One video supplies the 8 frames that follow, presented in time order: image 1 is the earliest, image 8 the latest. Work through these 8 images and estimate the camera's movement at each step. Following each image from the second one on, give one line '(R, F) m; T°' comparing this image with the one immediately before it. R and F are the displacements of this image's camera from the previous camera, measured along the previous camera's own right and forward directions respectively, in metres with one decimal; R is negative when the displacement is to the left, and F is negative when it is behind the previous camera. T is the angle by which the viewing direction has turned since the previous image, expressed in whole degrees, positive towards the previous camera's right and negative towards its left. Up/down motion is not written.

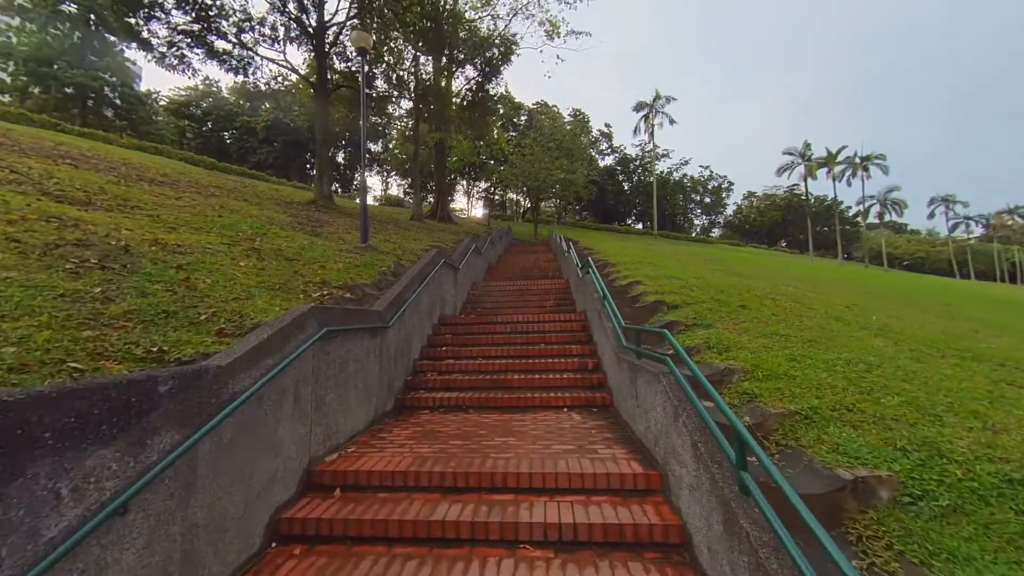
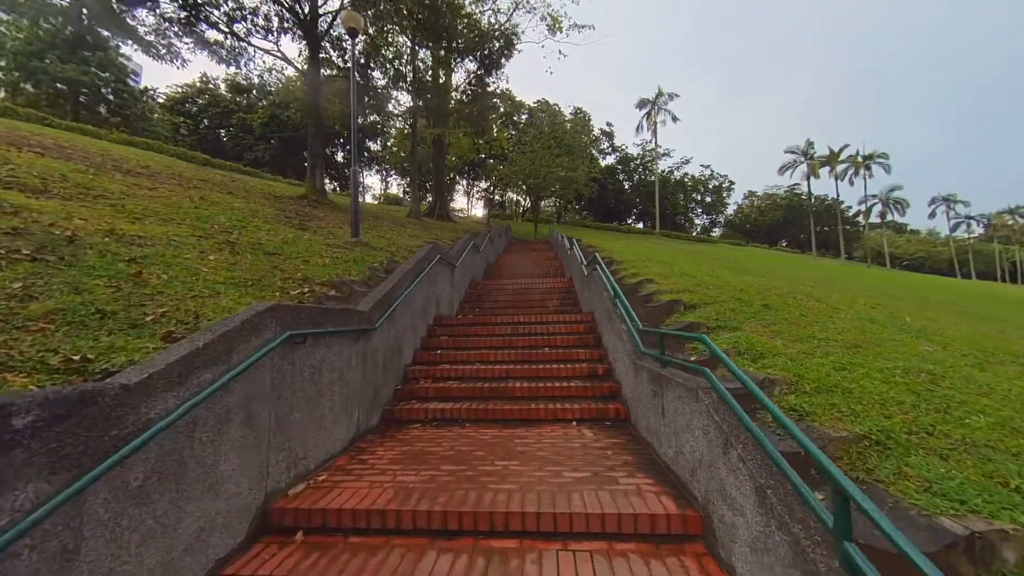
(0.0, +0.4) m; 0°
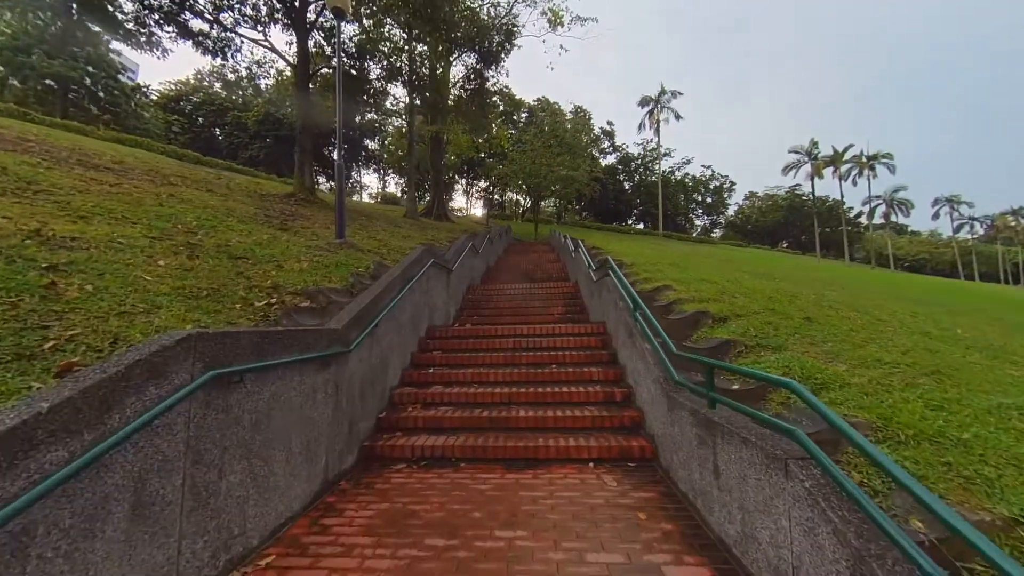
(0.0, +0.5) m; 0°
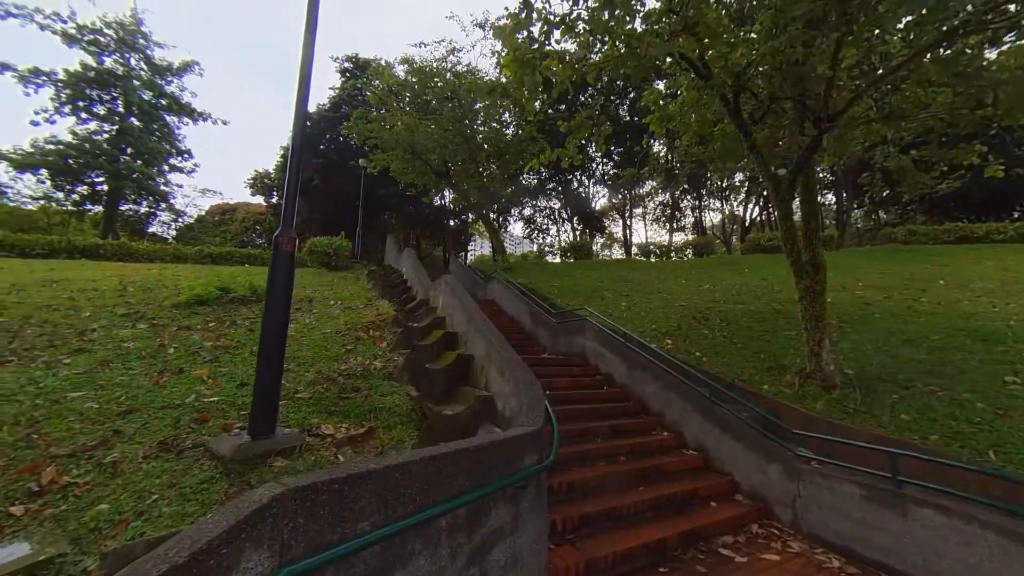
(+0.9, +13.5) m; -16°
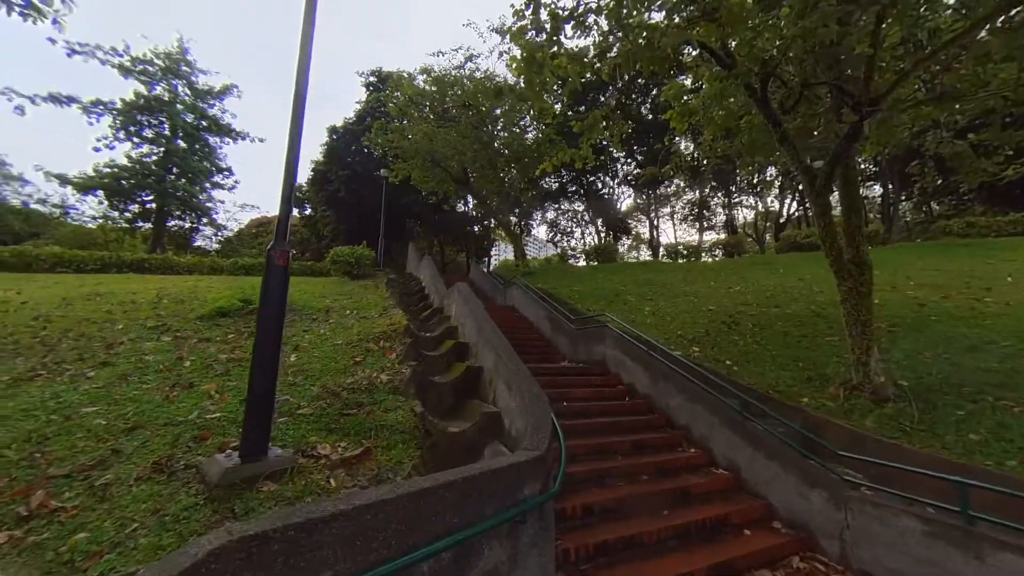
(+0.1, +0.1) m; -4°
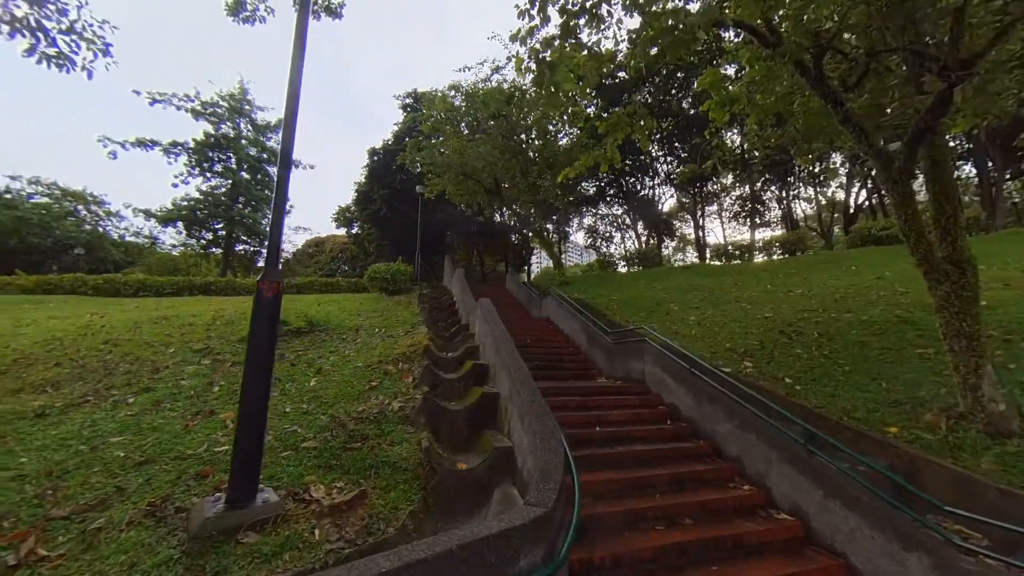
(+0.2, +0.2) m; -7°
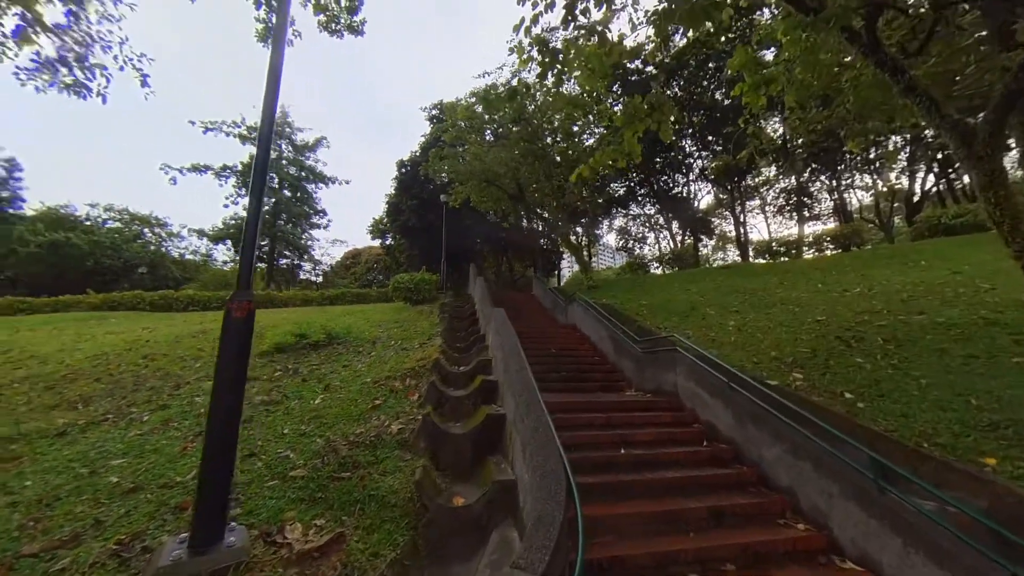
(+0.2, +0.2) m; -5°
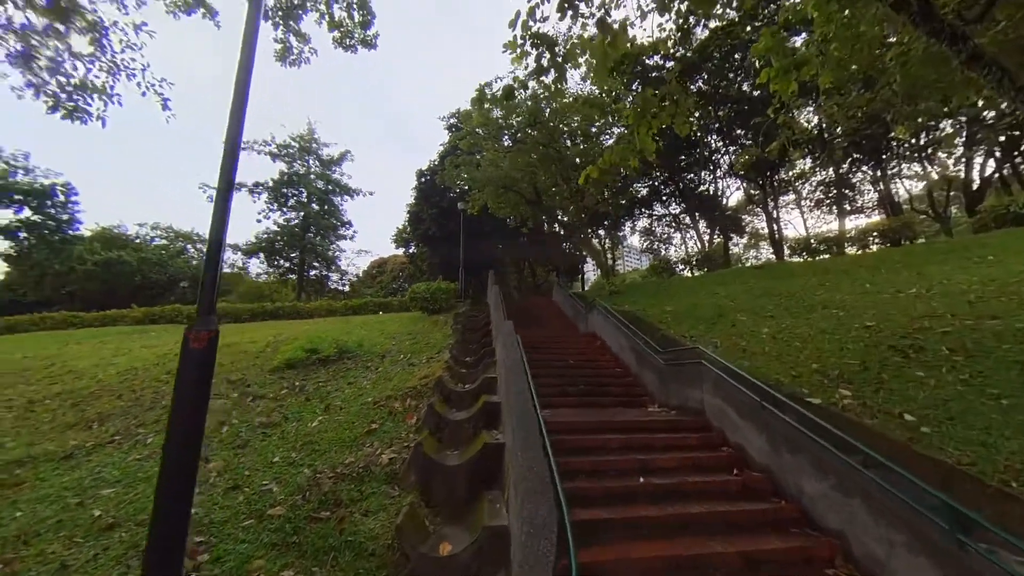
(+0.1, +0.2) m; -4°
